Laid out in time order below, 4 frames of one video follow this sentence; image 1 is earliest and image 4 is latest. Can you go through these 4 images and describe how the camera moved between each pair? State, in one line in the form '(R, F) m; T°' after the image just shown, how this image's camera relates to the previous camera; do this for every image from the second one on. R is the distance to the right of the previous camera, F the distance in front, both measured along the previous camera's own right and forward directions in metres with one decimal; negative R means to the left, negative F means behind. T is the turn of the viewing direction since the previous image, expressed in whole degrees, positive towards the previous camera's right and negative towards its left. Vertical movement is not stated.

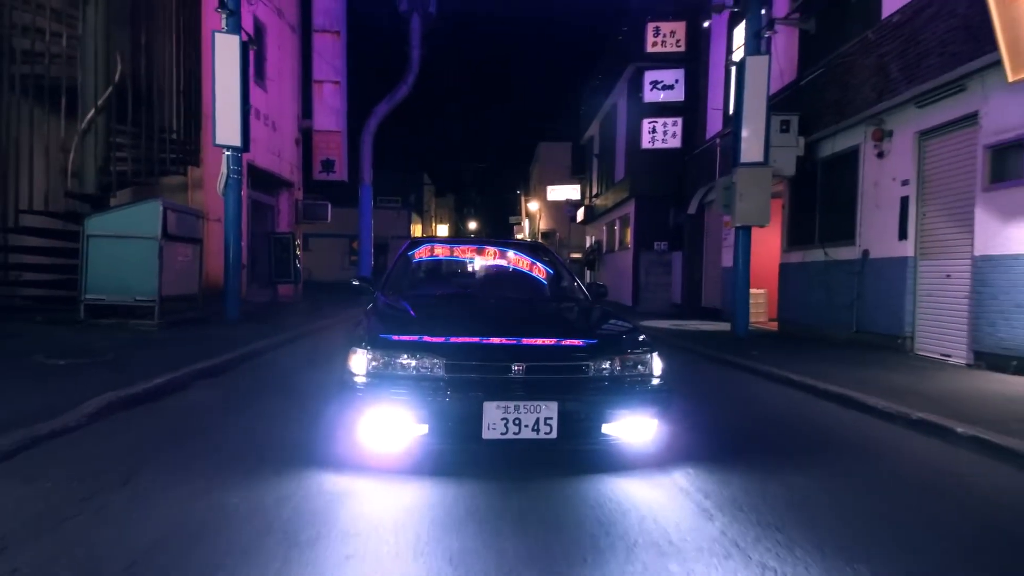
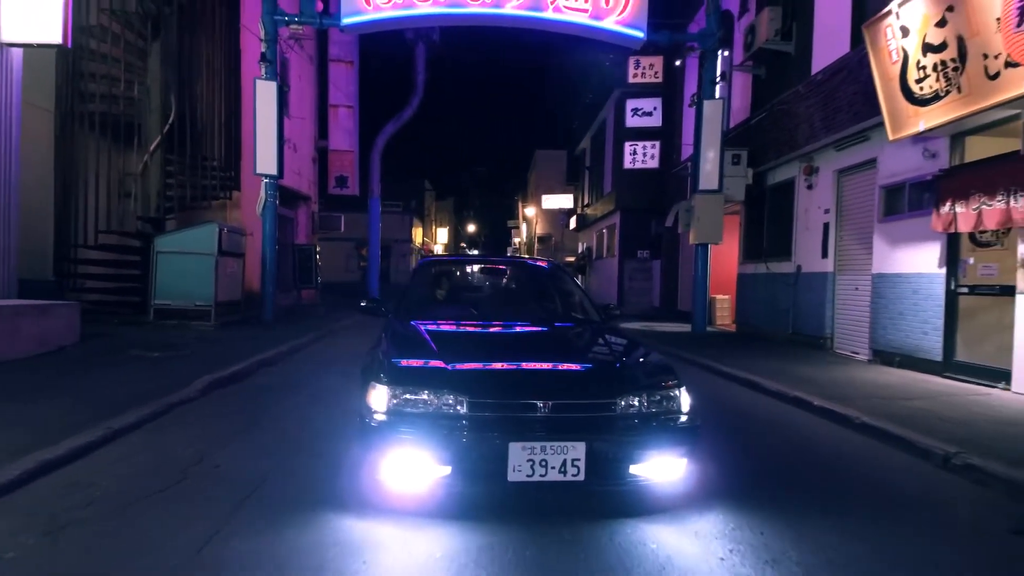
(+0.1, -2.1) m; 0°
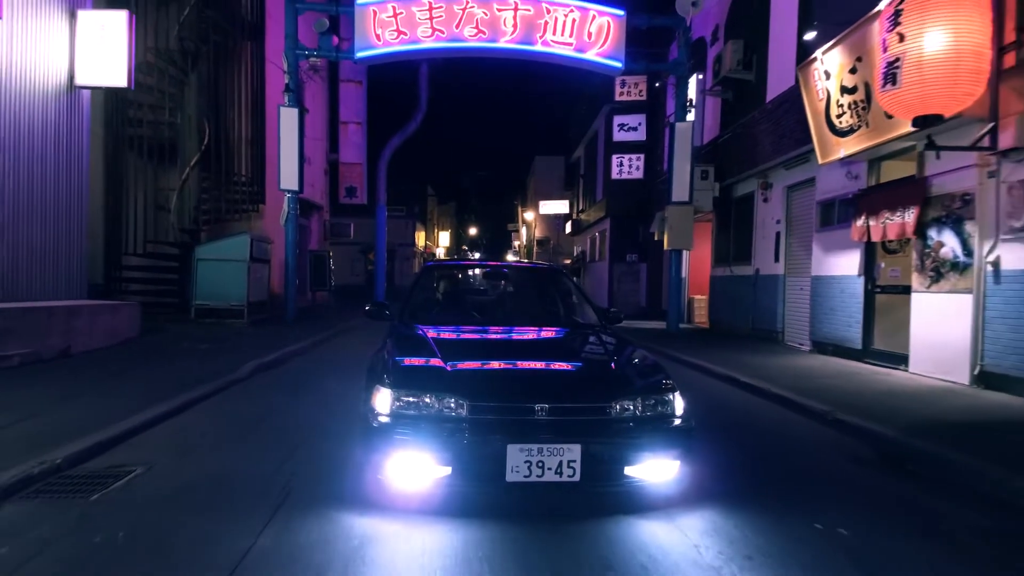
(+0.3, -1.8) m; 0°
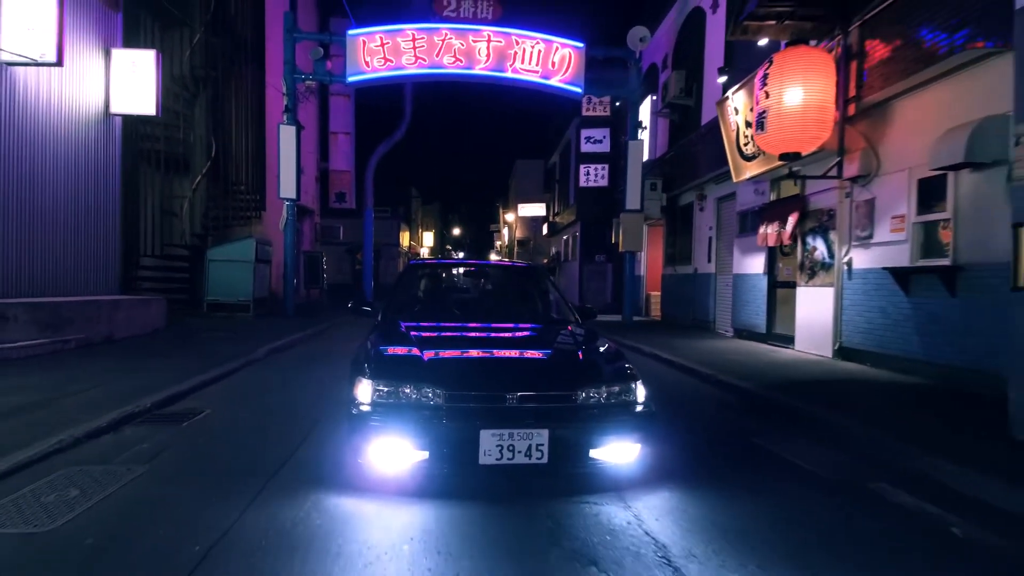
(+0.4, -2.2) m; +2°
